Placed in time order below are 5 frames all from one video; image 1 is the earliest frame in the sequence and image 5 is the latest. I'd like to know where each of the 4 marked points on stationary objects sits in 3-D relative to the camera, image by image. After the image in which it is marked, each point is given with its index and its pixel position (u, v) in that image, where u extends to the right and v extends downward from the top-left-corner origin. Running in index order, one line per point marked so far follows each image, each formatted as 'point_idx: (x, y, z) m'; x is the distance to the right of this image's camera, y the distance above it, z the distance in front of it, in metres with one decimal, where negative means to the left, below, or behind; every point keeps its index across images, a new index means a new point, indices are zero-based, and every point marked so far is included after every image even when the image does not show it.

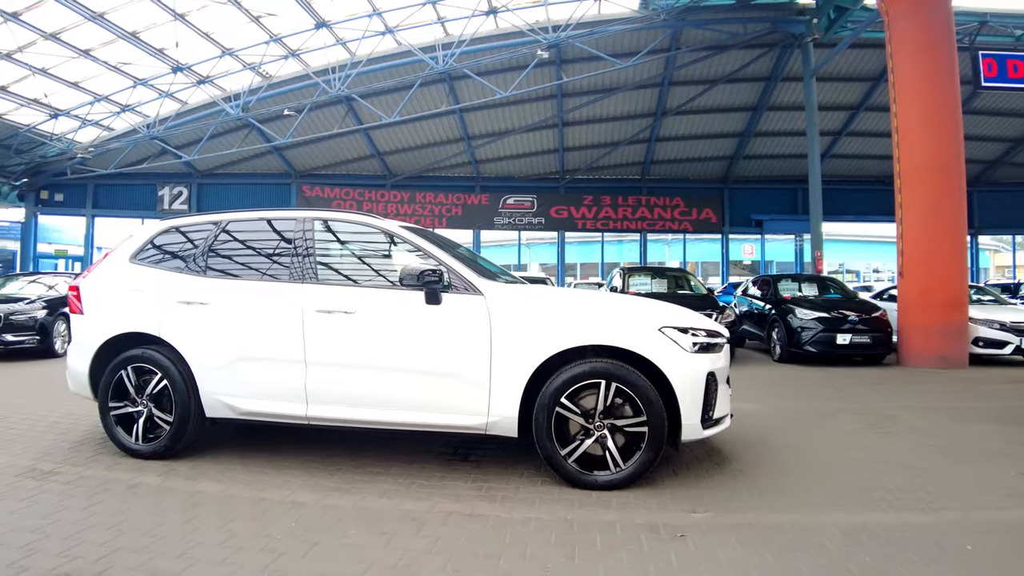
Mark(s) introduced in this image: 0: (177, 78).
0: (-7.5, +4.8, +13.5) m
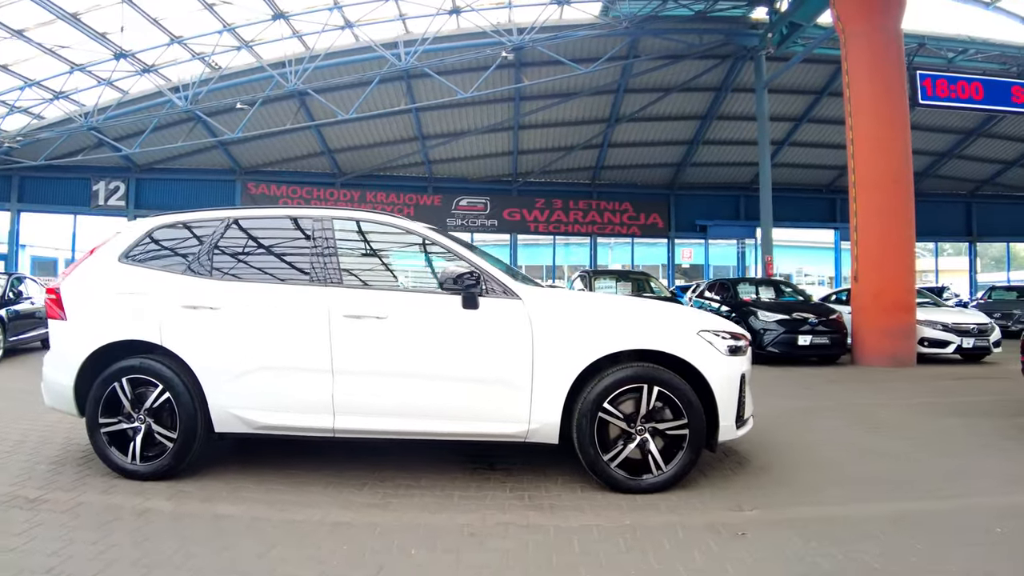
0: (-8.3, +4.7, +12.6) m
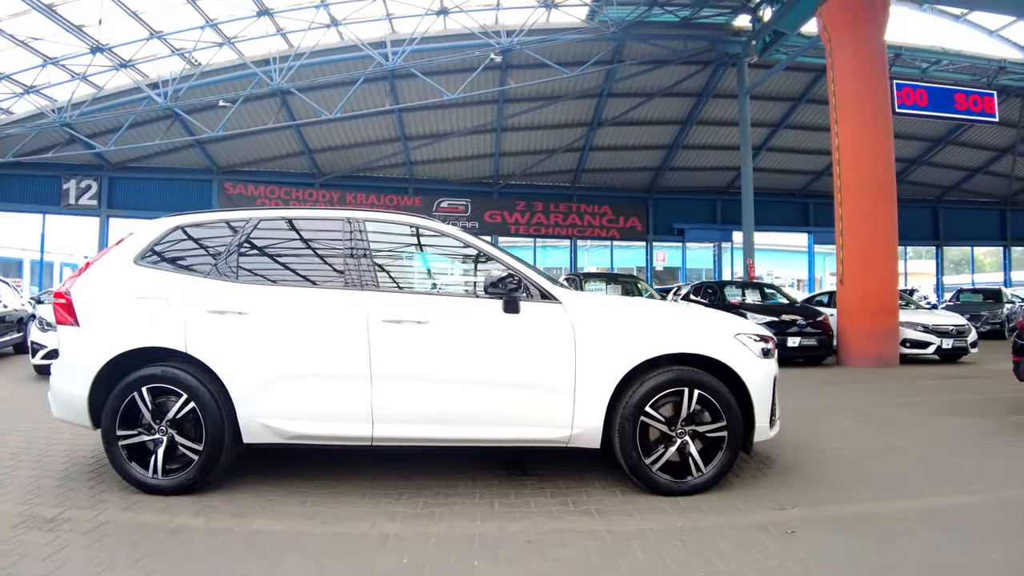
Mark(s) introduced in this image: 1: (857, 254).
0: (-8.5, +4.7, +12.2) m
1: (+5.9, +0.6, +10.3) m
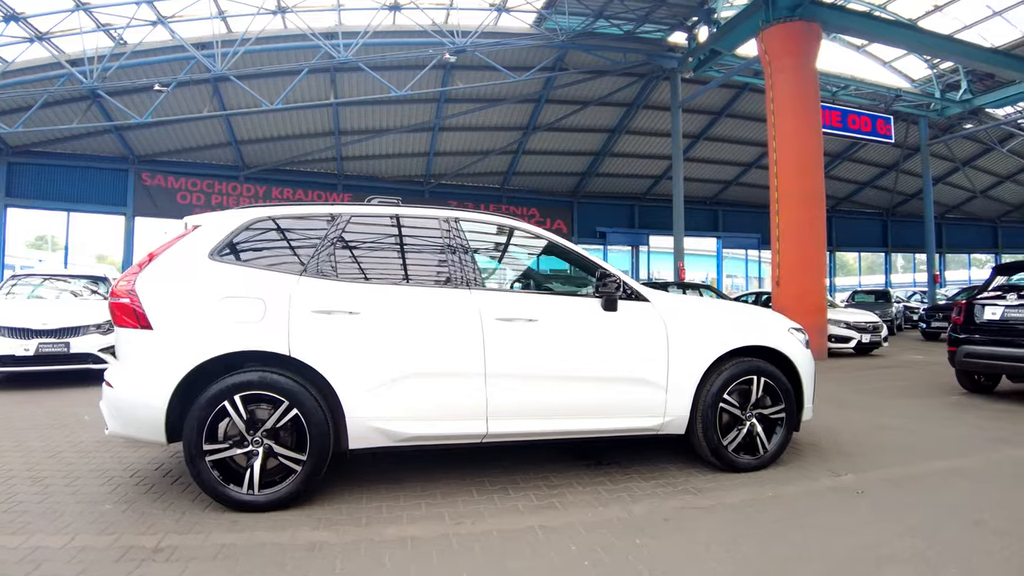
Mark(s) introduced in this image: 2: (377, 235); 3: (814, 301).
0: (-9.2, +4.7, +10.8) m
1: (+5.3, +0.6, +11.4) m
2: (-0.8, +0.3, +3.7) m
3: (+5.7, -0.2, +11.3) m
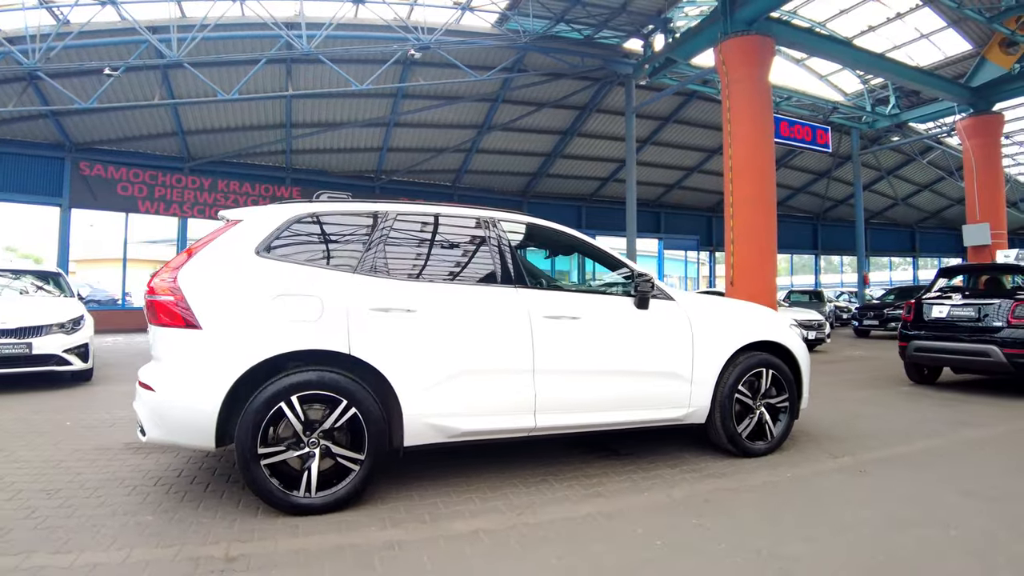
0: (-9.6, +4.7, +9.9) m
1: (+4.7, +0.6, +12.1) m
2: (-0.6, +0.3, +3.8) m
3: (+5.1, -0.2, +12.0) m
